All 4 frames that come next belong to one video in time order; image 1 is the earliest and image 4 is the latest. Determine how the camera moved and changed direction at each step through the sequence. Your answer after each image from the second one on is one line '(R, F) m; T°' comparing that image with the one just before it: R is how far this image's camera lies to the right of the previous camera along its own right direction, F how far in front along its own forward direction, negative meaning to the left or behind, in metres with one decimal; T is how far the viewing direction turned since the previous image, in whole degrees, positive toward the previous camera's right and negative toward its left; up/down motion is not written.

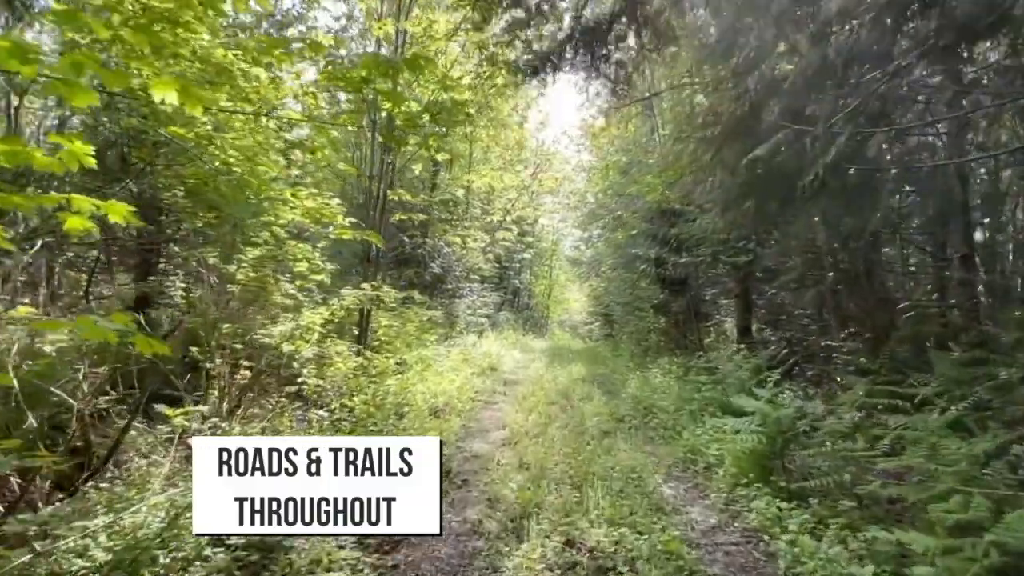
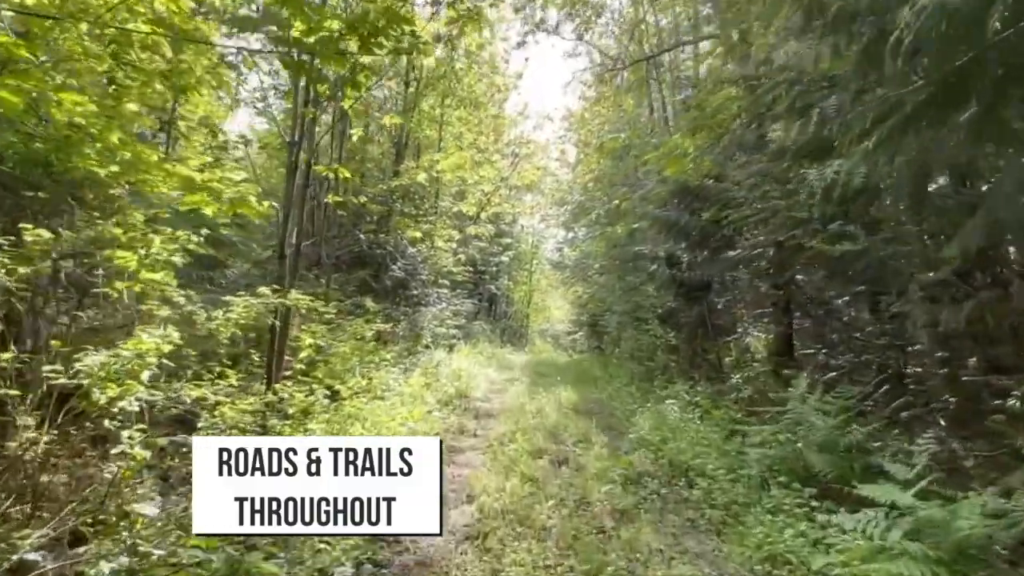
(+0.1, +2.5) m; +2°
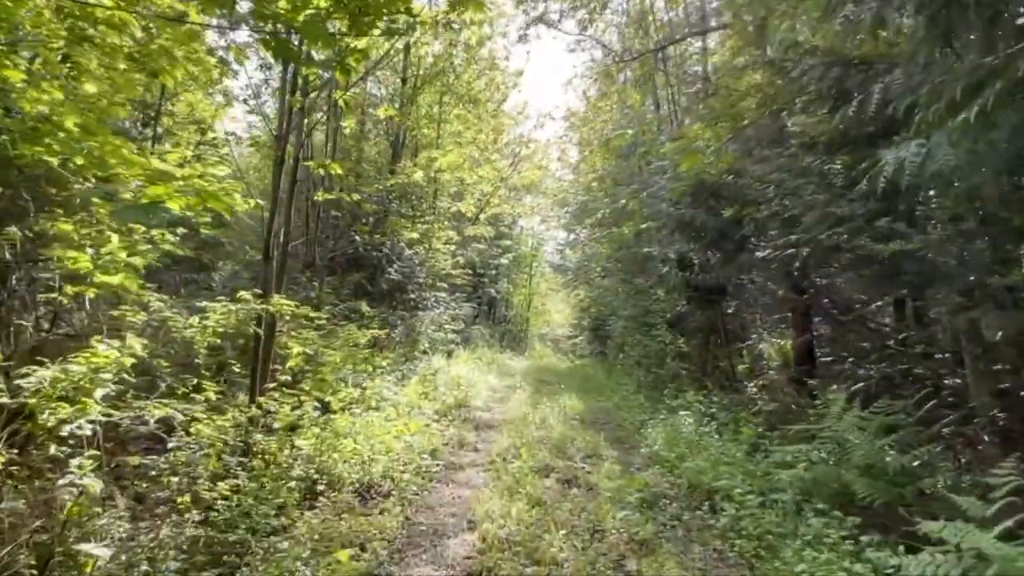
(-0.1, +0.5) m; 0°
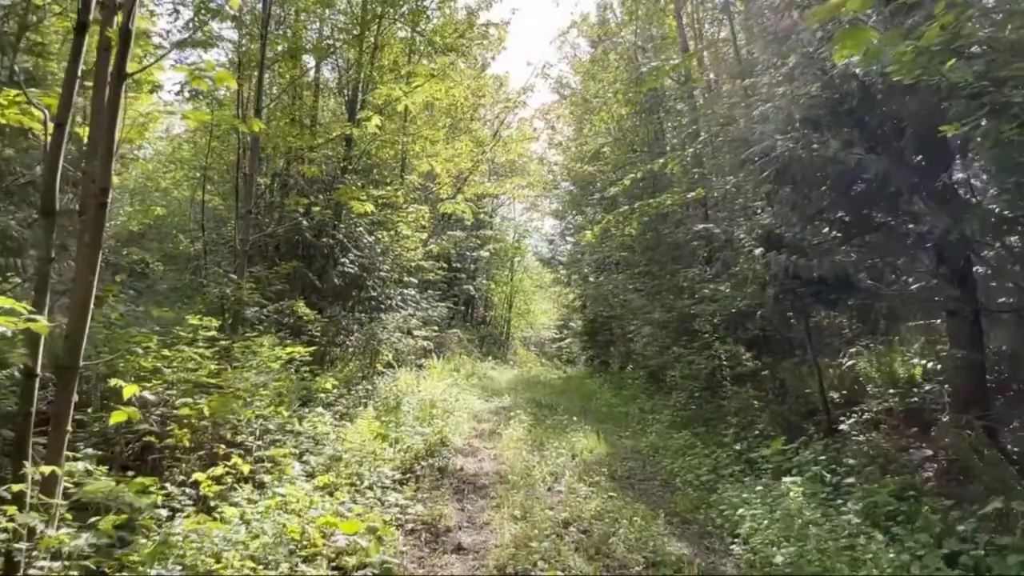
(-0.3, +2.9) m; +3°
